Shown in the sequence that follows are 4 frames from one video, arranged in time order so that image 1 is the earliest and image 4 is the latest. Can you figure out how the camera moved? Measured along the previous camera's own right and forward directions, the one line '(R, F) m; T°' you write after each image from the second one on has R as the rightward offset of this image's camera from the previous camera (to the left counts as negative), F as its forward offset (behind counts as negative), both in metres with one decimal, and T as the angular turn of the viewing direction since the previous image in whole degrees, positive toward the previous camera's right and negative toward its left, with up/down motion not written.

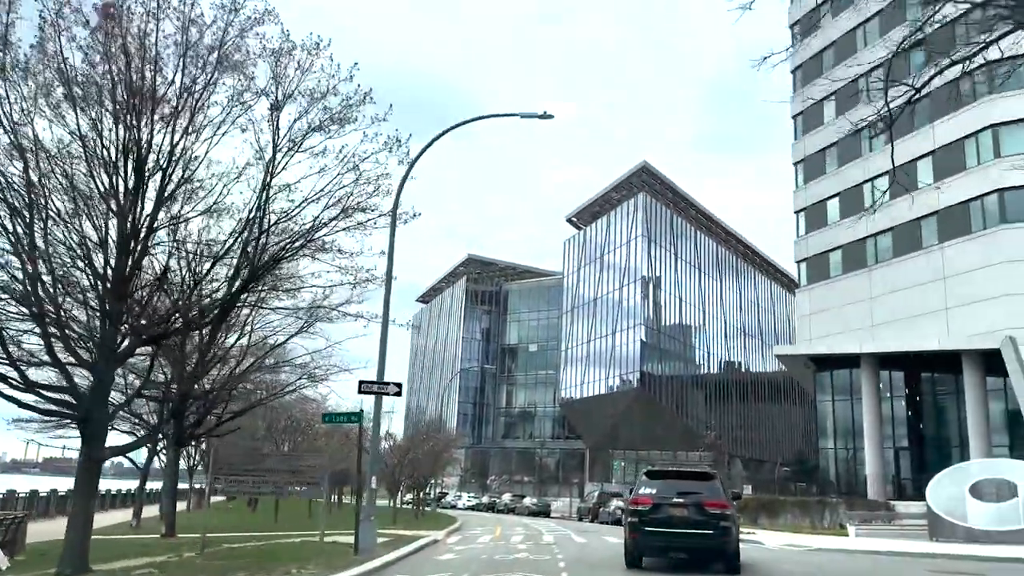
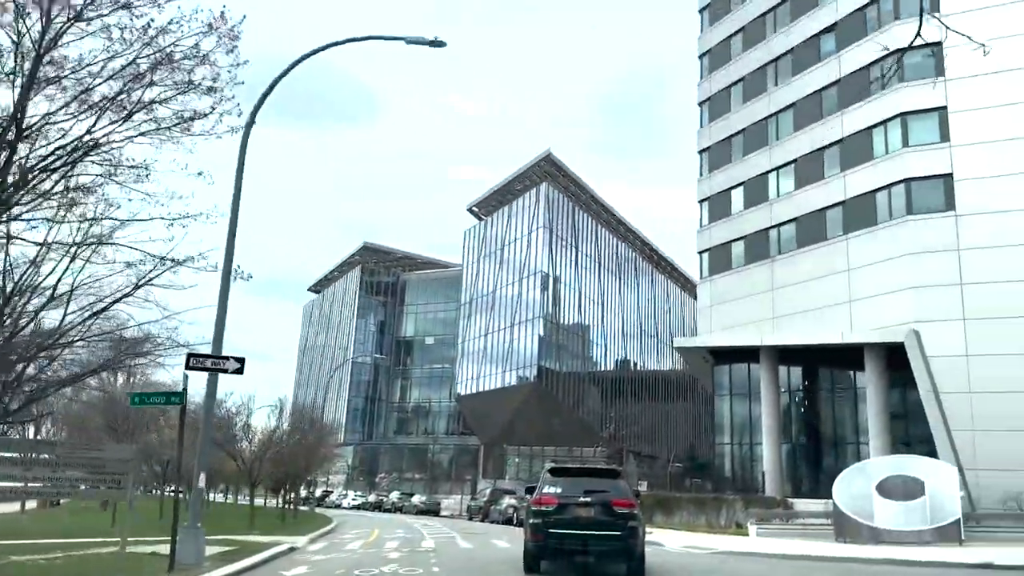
(+0.5, +2.9) m; +7°
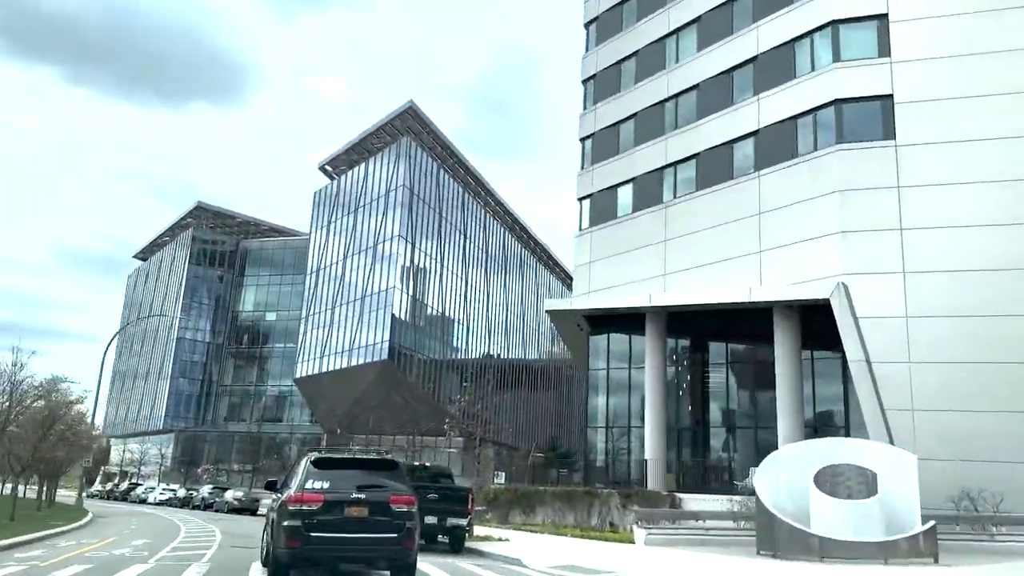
(+1.4, +8.2) m; +9°
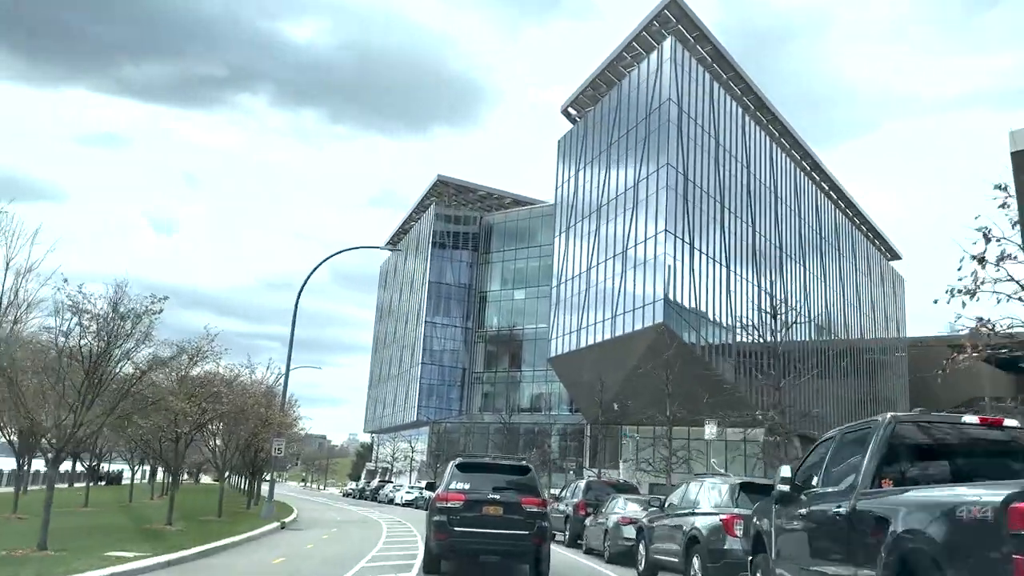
(-4.0, +14.2) m; -17°
